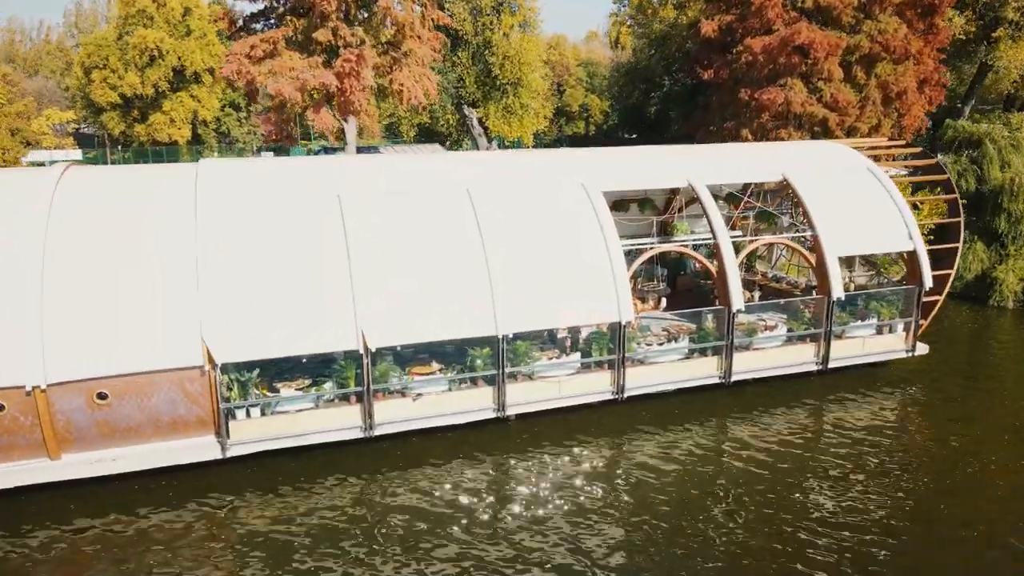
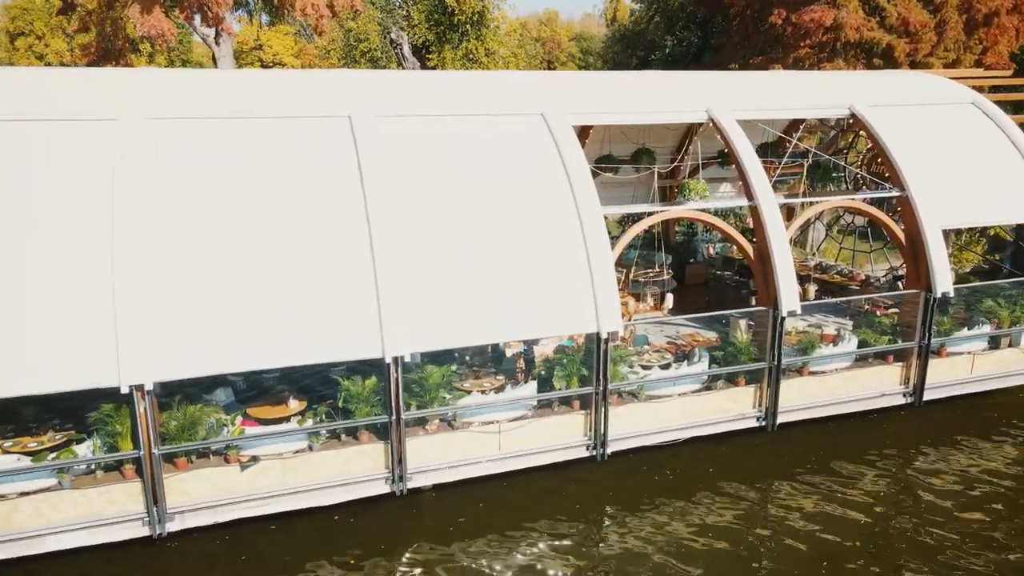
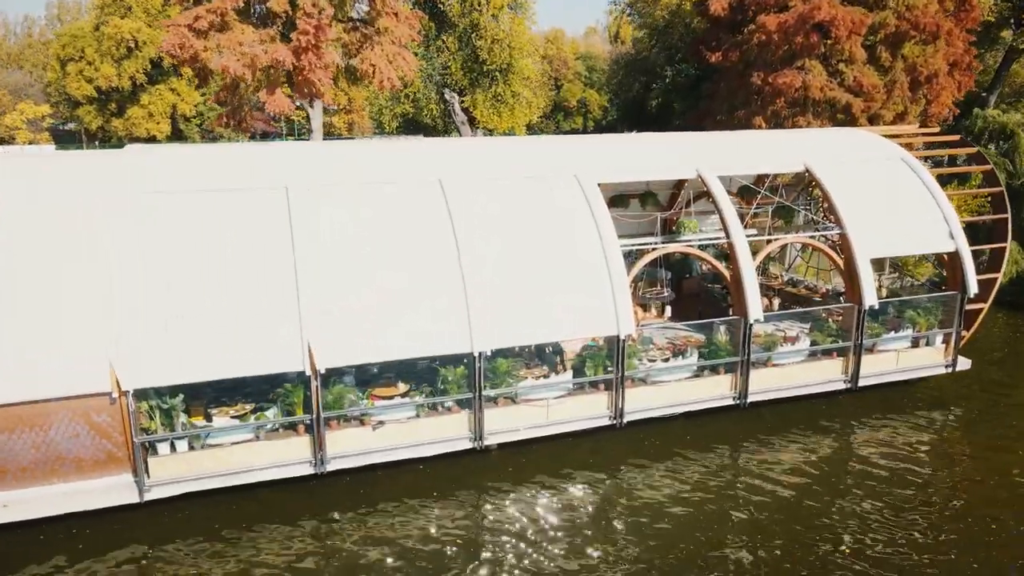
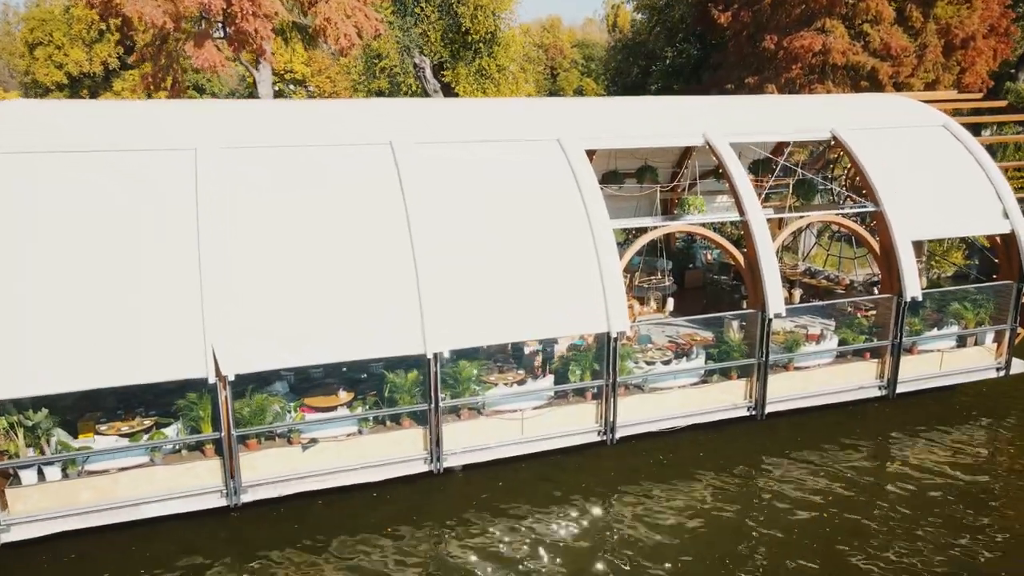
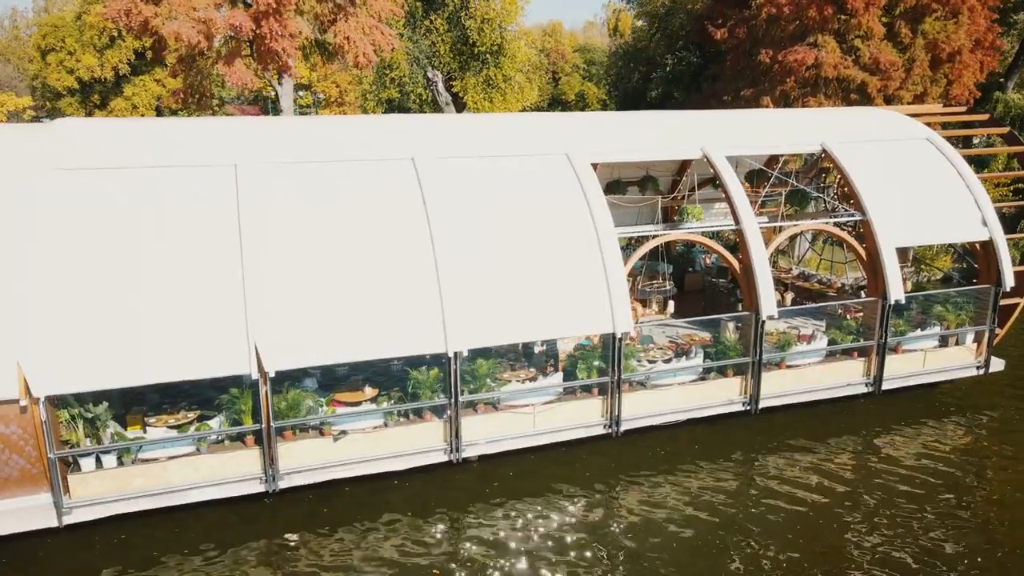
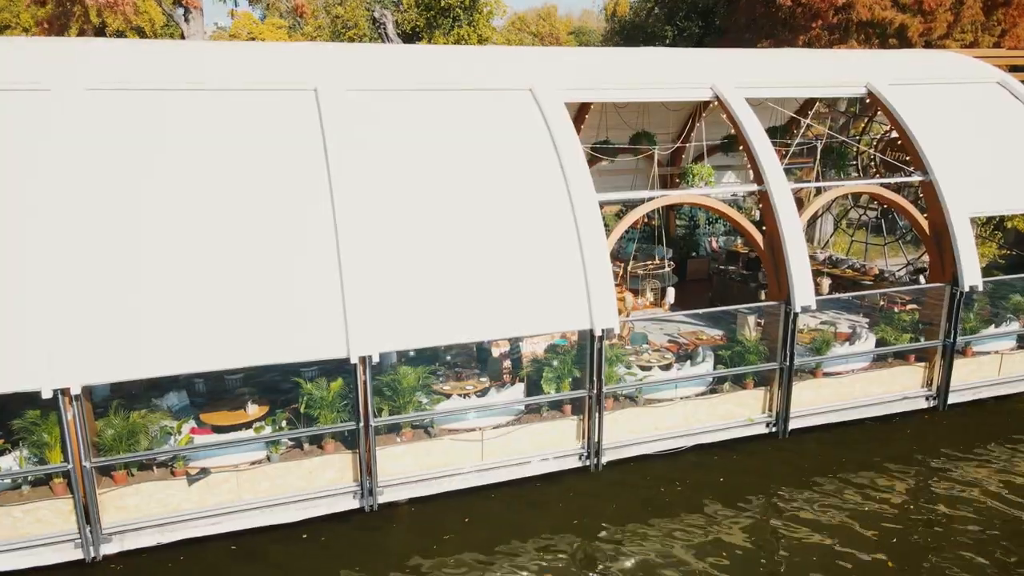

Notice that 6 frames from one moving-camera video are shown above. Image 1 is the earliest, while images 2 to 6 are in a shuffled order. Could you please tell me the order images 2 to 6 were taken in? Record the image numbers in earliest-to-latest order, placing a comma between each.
3, 5, 4, 2, 6
